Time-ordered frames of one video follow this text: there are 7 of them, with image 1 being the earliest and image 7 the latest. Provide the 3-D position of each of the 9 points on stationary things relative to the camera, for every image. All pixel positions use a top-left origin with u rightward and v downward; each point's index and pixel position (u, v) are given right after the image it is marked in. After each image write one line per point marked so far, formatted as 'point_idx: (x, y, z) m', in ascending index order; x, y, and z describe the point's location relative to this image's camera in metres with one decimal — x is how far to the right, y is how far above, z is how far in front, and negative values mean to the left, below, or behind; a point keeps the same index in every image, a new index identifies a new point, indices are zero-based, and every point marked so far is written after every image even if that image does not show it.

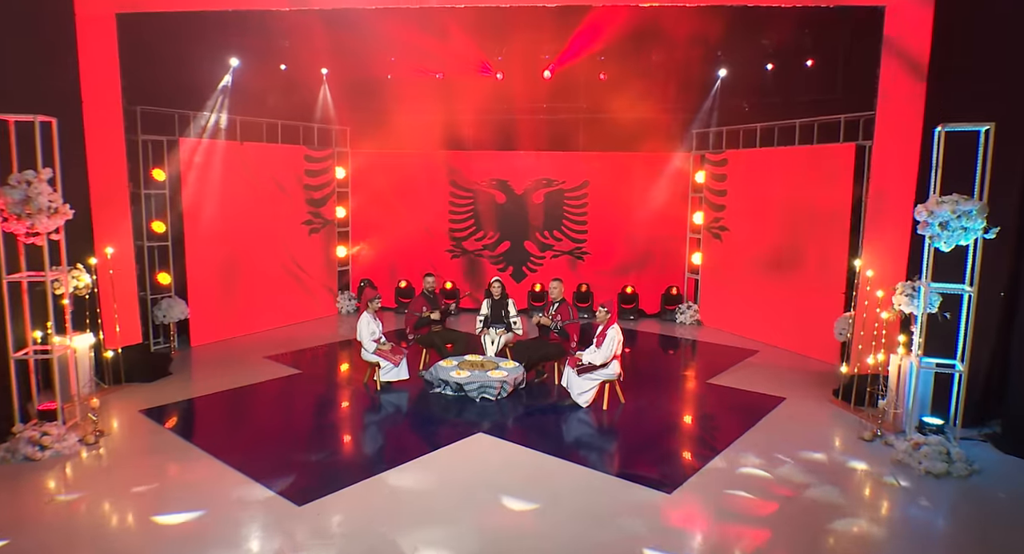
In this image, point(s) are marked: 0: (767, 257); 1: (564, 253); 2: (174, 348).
0: (+3.5, +0.3, +8.4) m
1: (+0.9, +0.4, +10.3) m
2: (-4.2, -0.9, +7.5) m
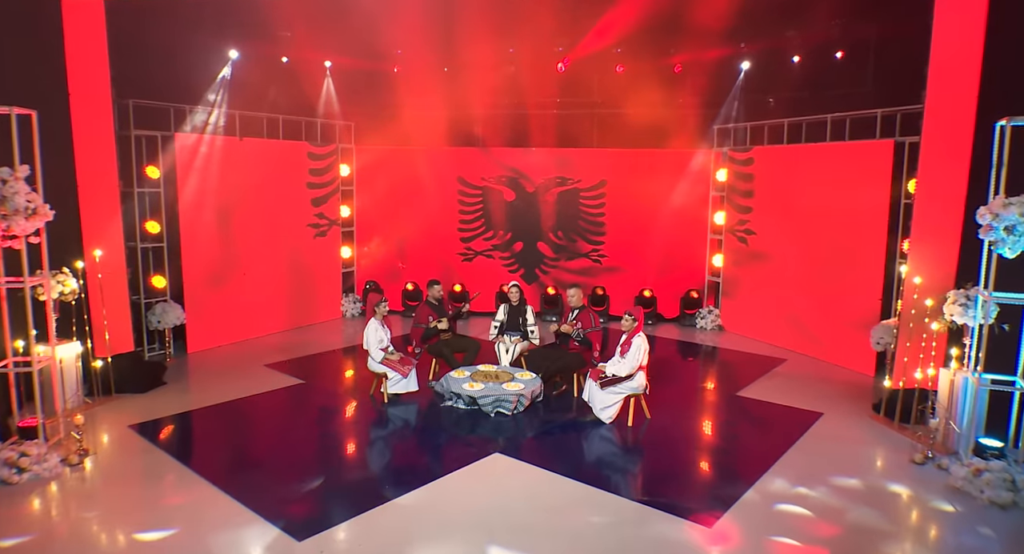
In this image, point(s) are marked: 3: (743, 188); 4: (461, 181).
0: (+3.7, +0.2, +7.9) m
1: (+1.1, +0.4, +9.9) m
2: (-4.1, -0.9, +7.1) m
3: (+3.4, +1.3, +8.8) m
4: (-0.8, +1.6, +9.8) m
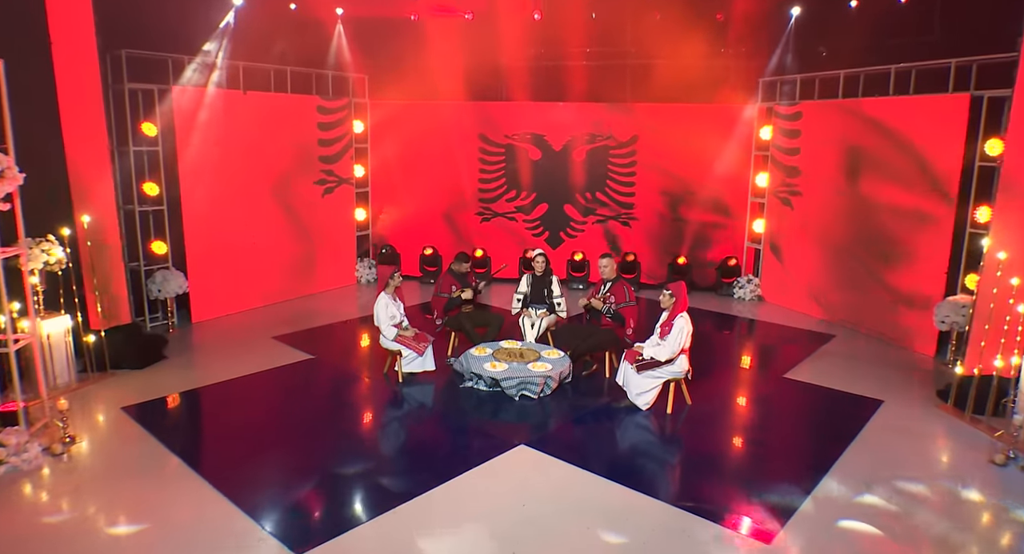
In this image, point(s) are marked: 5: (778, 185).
0: (+4.0, +0.6, +7.2) m
1: (+1.5, +0.9, +9.2) m
2: (-3.8, -0.6, +6.7) m
3: (+3.7, +1.7, +8.0) m
4: (-0.5, +2.1, +9.2) m
5: (+3.6, +1.3, +8.3) m
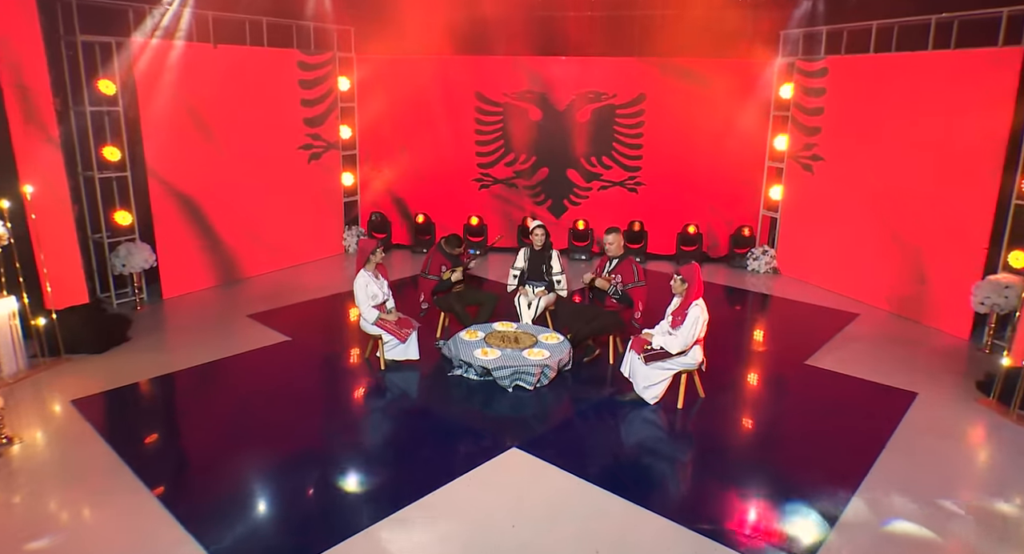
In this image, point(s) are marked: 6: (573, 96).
0: (+4.0, +0.9, +6.6) m
1: (+1.4, +1.3, +8.6) m
2: (-3.8, -0.3, +6.2) m
3: (+3.7, +2.1, +7.4) m
4: (-0.5, +2.5, +8.5) m
5: (+3.6, +1.6, +7.6) m
6: (+0.8, +2.5, +8.3) m
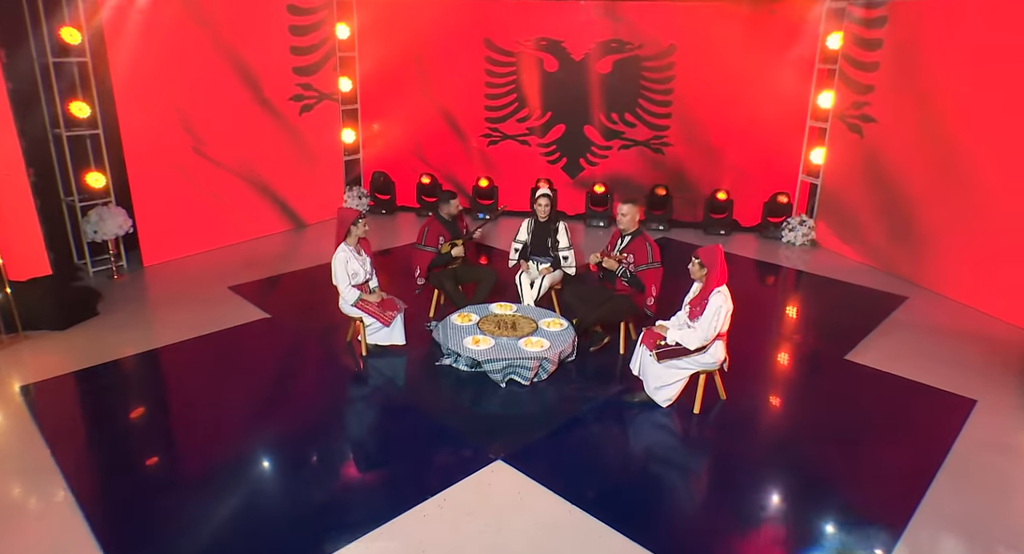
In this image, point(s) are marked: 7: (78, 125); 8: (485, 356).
0: (+4.0, +1.1, +5.8) m
1: (+1.6, +1.7, +7.8) m
2: (-3.8, +0.1, +5.8) m
3: (+3.8, +2.3, +6.5) m
4: (-0.3, +3.0, +7.7) m
5: (+3.7, +1.9, +6.7) m
6: (+1.0, +2.9, +7.5) m
7: (-3.9, +1.4, +5.4) m
8: (-0.2, -0.5, +4.0) m
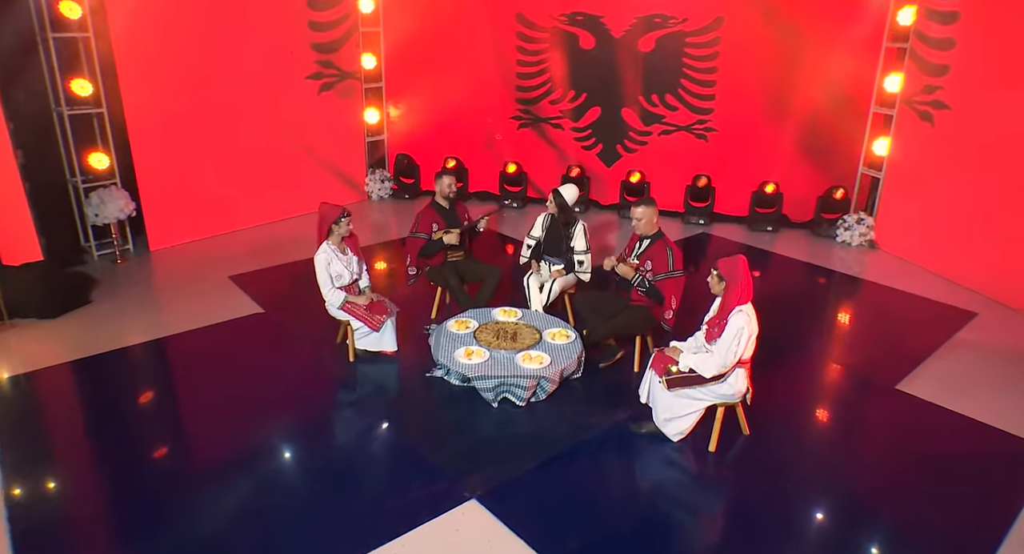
0: (+4.2, +1.0, +5.0) m
1: (+1.9, +1.8, +7.2) m
2: (-3.6, +0.2, +5.6) m
3: (+4.0, +2.2, +5.6) m
4: (+0.1, +3.1, +7.2) m
5: (+4.0, +1.8, +5.9) m
6: (+1.4, +2.9, +6.9) m
7: (-3.7, +1.5, +5.2) m
8: (-0.2, -0.6, +3.6) m
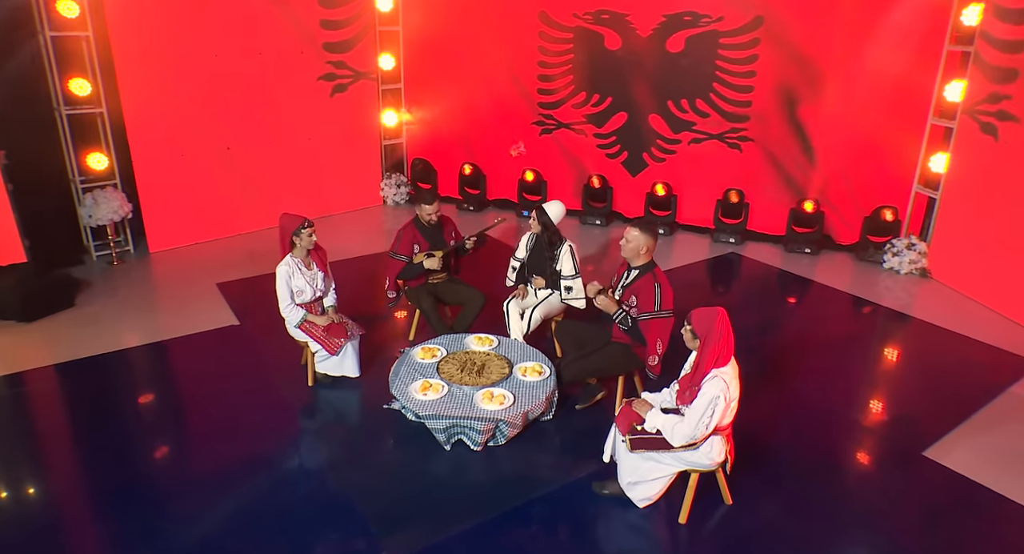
0: (+4.1, +0.7, +4.2) m
1: (+2.1, +1.5, +6.6) m
2: (-3.6, +0.2, +5.6) m
3: (+4.1, +1.9, +4.8) m
4: (+0.3, +2.9, +6.8) m
5: (+4.1, +1.5, +5.1) m
6: (+1.6, +2.7, +6.3) m
7: (-3.7, +1.5, +5.1) m
8: (-0.5, -0.7, +3.2) m
